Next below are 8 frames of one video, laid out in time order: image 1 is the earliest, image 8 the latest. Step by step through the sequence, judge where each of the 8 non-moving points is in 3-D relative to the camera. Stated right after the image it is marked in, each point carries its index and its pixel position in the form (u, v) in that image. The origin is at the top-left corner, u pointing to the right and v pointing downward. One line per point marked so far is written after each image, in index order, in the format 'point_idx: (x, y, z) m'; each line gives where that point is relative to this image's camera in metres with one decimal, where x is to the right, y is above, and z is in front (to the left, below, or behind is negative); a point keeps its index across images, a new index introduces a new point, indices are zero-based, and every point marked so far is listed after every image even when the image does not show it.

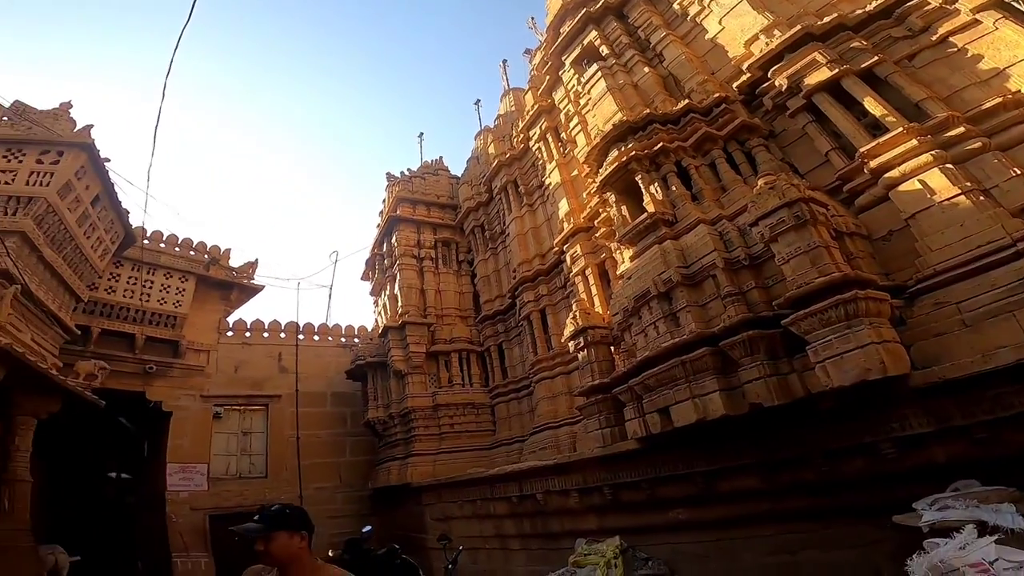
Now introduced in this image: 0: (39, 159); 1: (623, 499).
0: (-6.6, +1.8, +7.6) m
1: (+1.2, -2.2, +5.6) m
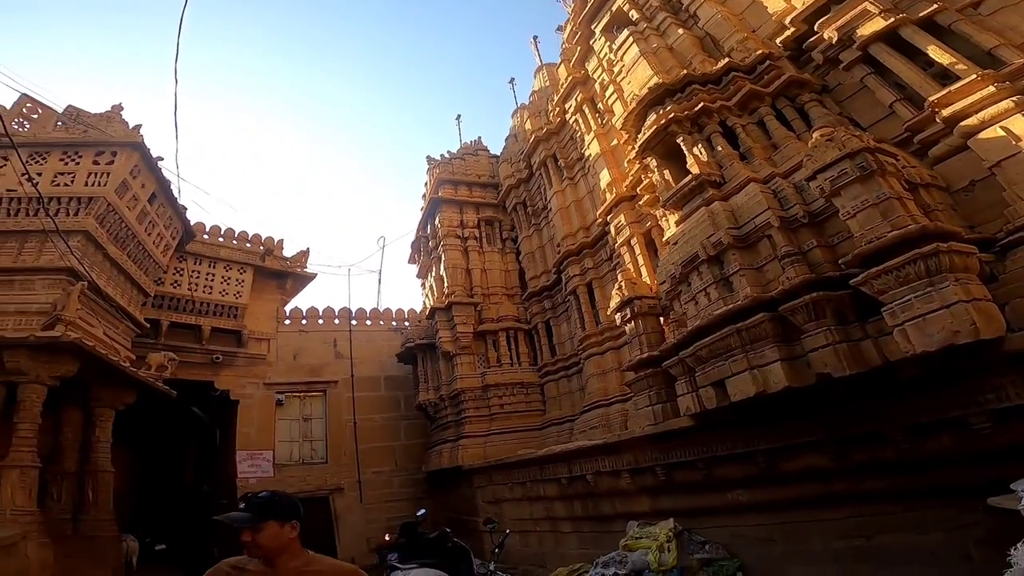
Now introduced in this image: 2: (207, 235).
0: (-6.1, +1.9, +7.9) m
1: (+1.6, -1.9, +5.3) m
2: (-6.2, +1.0, +11.2) m
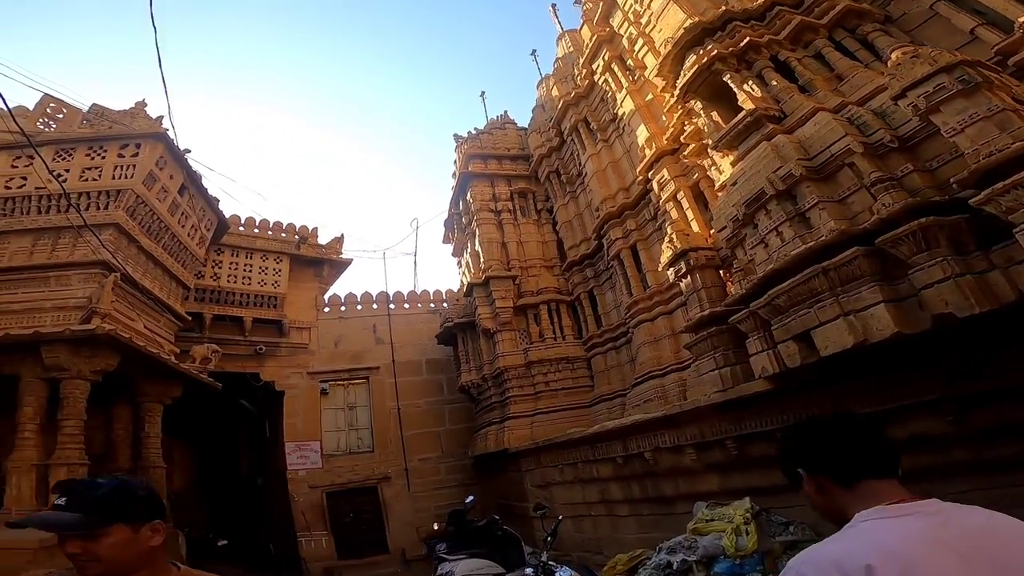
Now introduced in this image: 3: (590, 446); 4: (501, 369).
0: (-5.7, +2.0, +7.7) m
1: (+2.1, -1.4, +4.5) m
2: (-5.5, +1.3, +11.0) m
3: (+0.9, -1.9, +6.5) m
4: (-0.1, -1.3, +8.9) m
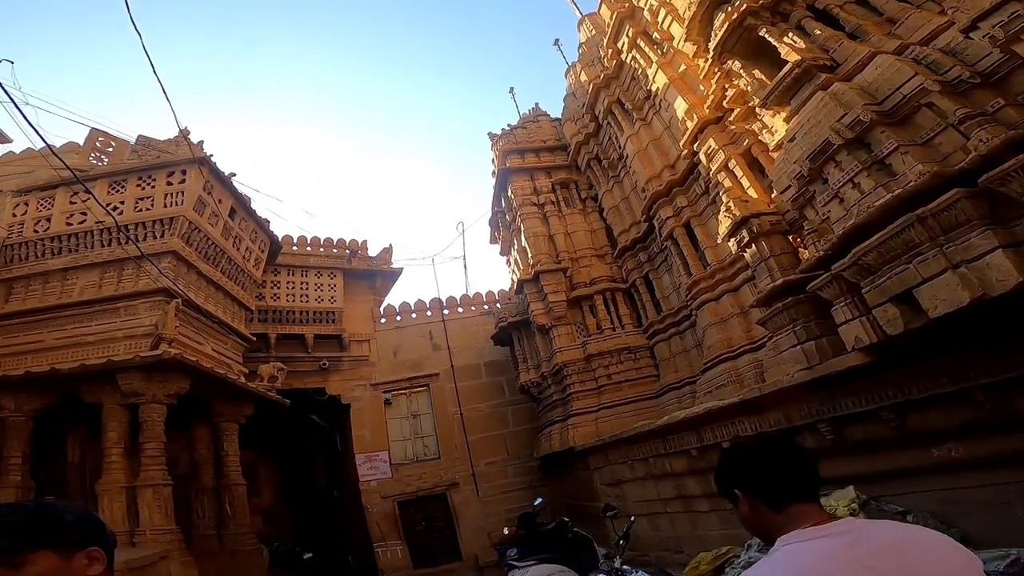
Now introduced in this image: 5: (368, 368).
0: (-5.1, +1.6, +7.9) m
1: (+2.5, -1.1, +4.0) m
2: (-4.5, +0.9, +11.2) m
3: (+1.7, -1.7, +6.0) m
4: (+0.8, -1.2, +8.6) m
5: (-2.9, -1.6, +10.9) m
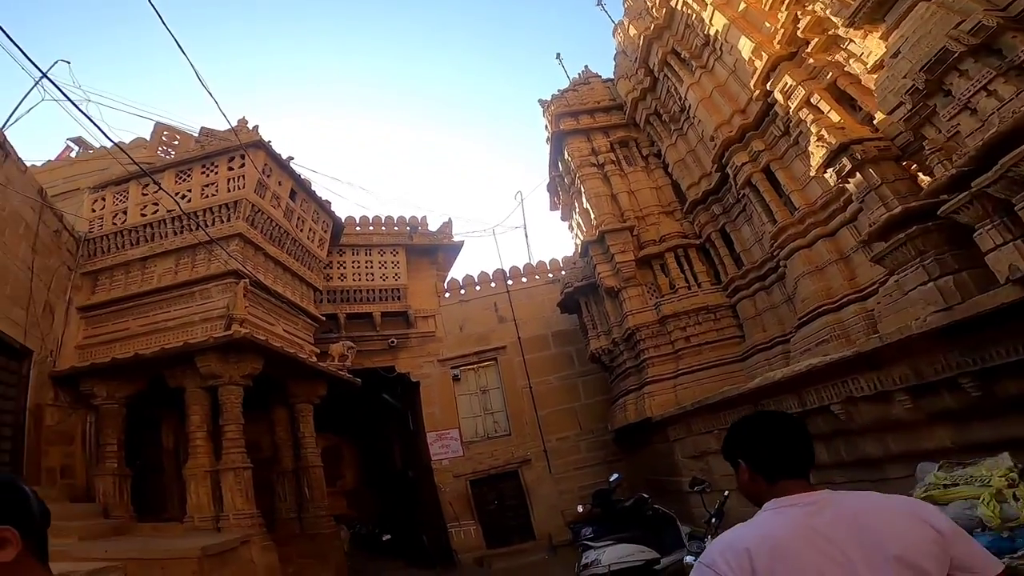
0: (-4.3, +1.8, +8.0) m
1: (+3.0, -0.6, +3.2) m
2: (-3.3, +1.3, +11.1) m
3: (+2.4, -1.2, +5.3) m
4: (+1.8, -0.6, +7.9) m
5: (-1.6, -1.1, +10.7) m
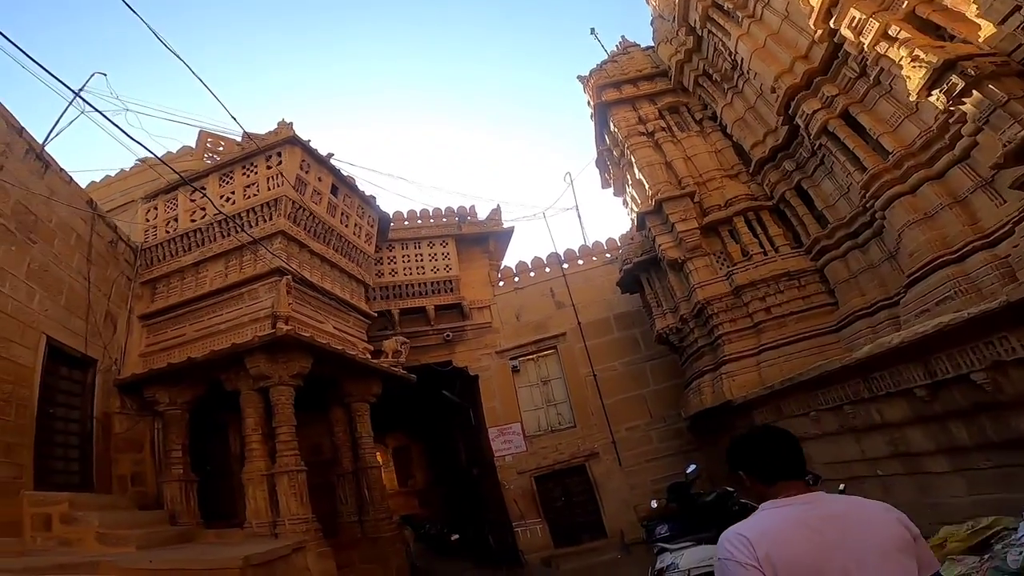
0: (-3.6, +1.8, +7.8) m
1: (+3.2, -0.2, +2.3) m
2: (-2.2, +1.4, +10.9) m
3: (+2.9, -0.8, +4.5) m
4: (+2.6, -0.2, +7.2) m
5: (-0.4, -0.9, +10.3) m
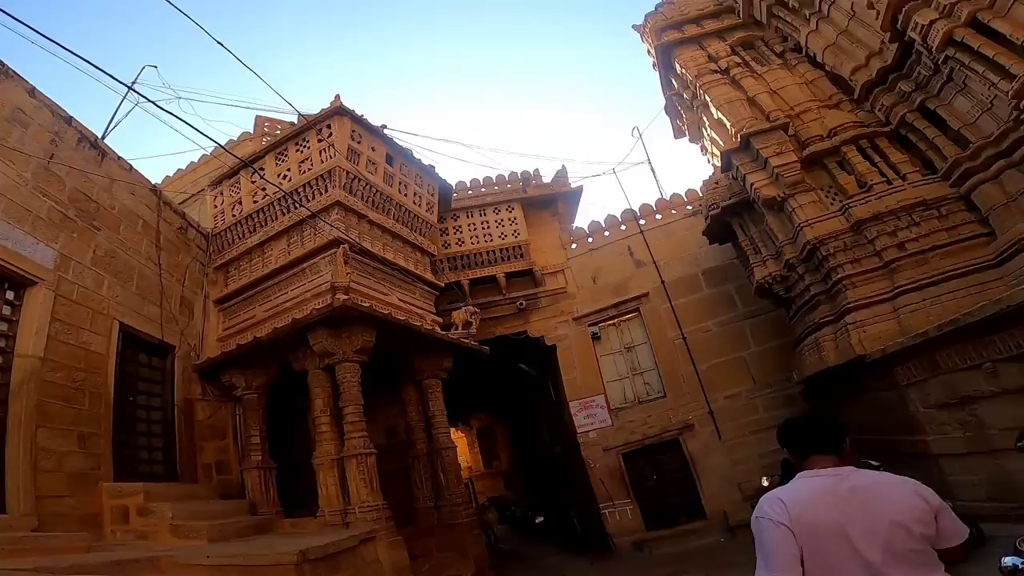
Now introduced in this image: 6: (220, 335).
0: (-2.8, +2.1, +7.6) m
1: (+3.4, +0.3, +1.3) m
2: (-1.0, +1.9, +10.4) m
3: (+3.4, -0.2, +3.5) m
4: (+3.4, +0.4, +6.1) m
5: (+0.9, -0.3, +9.7) m
6: (-4.0, -0.6, +7.2) m
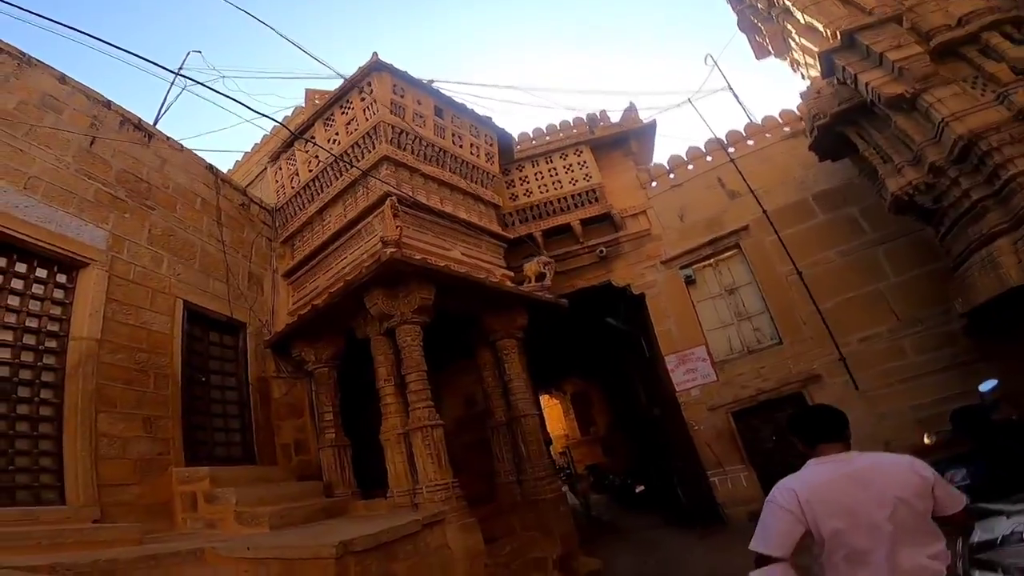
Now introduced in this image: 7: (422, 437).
0: (-1.9, +2.5, +7.1) m
1: (+3.4, +0.8, +0.1) m
2: (+0.2, +2.6, +9.7) m
3: (+3.8, +0.5, +2.3) m
4: (+4.1, +1.2, +4.9) m
5: (+2.2, +0.5, +8.8) m
6: (-3.0, -0.3, +7.1) m
7: (-0.8, -1.4, +5.0) m
